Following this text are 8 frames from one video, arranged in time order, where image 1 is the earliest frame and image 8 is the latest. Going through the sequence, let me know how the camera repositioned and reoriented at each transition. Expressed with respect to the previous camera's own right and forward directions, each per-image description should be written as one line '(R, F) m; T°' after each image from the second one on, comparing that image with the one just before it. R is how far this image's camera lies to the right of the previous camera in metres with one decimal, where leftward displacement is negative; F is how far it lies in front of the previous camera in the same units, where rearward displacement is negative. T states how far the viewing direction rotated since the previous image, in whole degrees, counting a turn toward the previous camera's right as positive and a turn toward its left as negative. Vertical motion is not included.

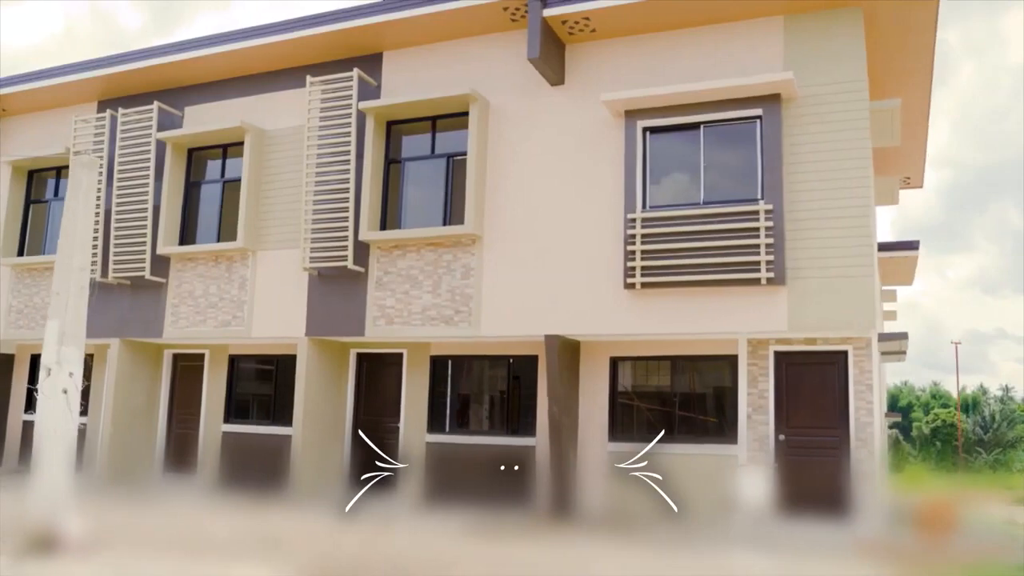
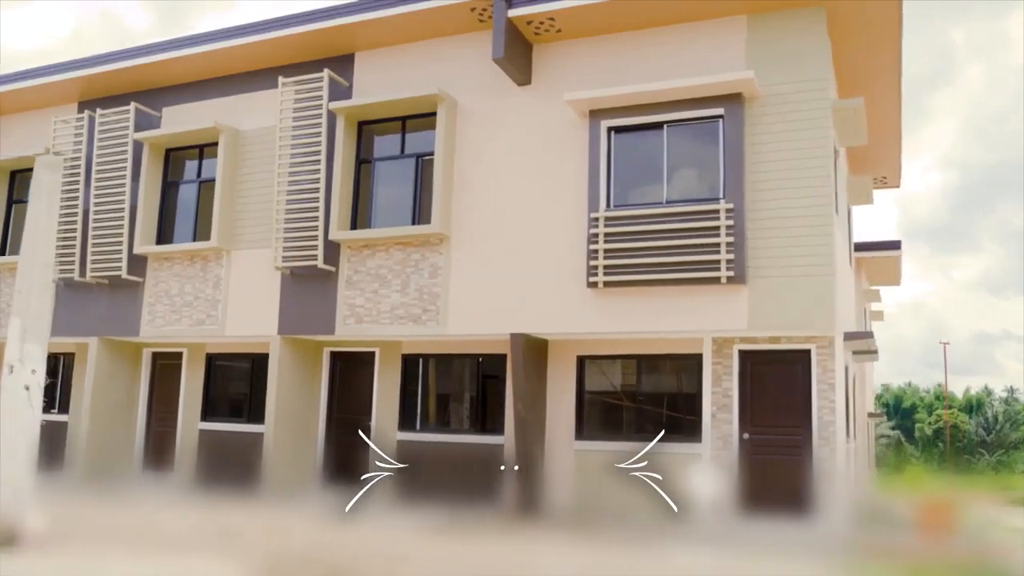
(+0.5, -0.1) m; -1°
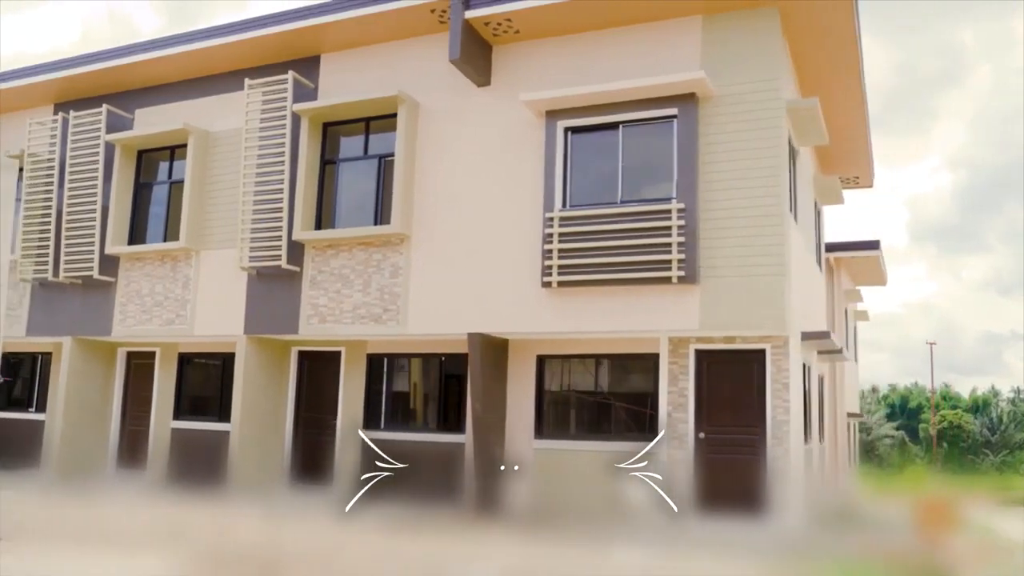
(+0.7, -0.1) m; -1°
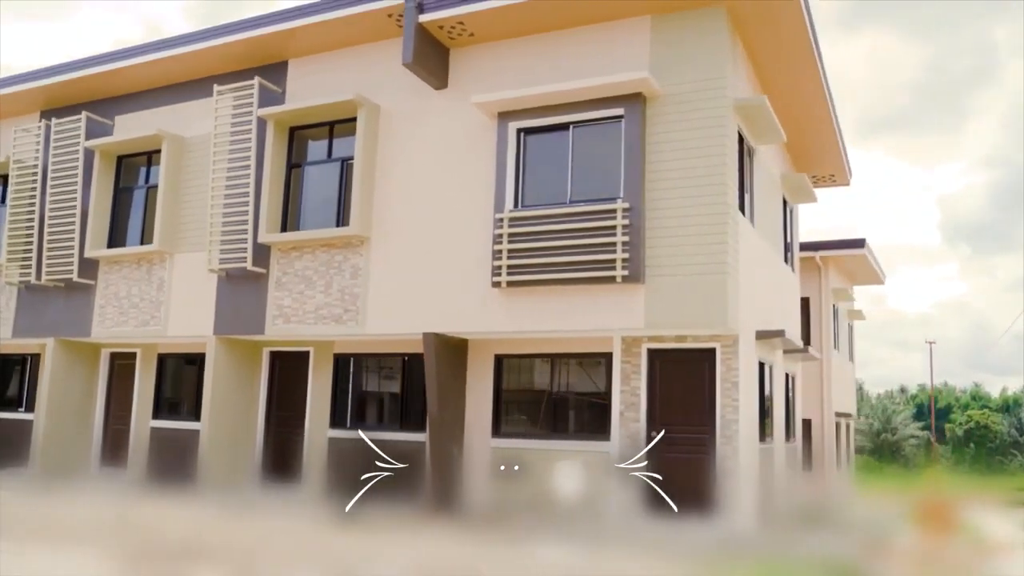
(+1.0, -0.1) m; -2°
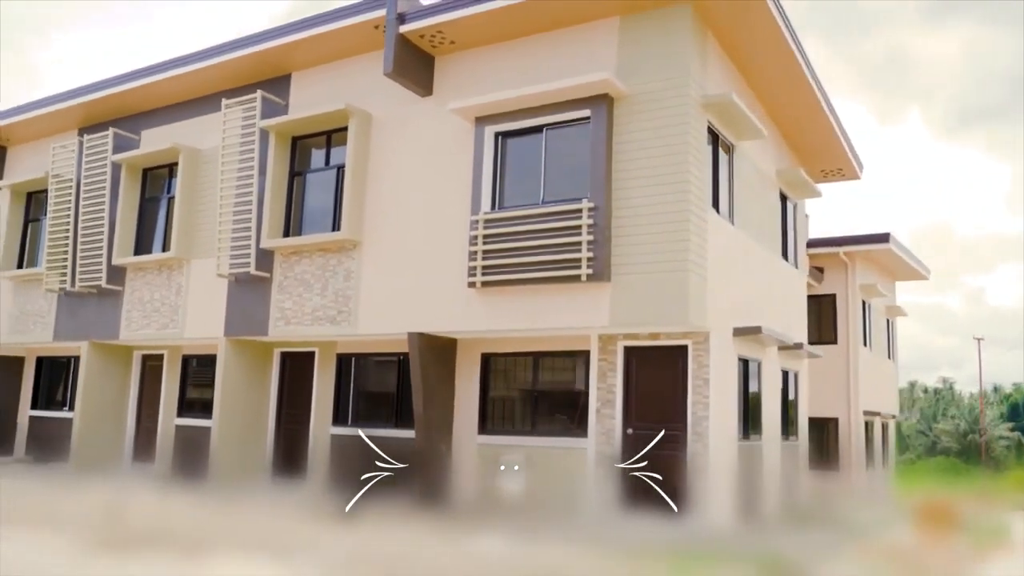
(+1.4, -0.2) m; -5°
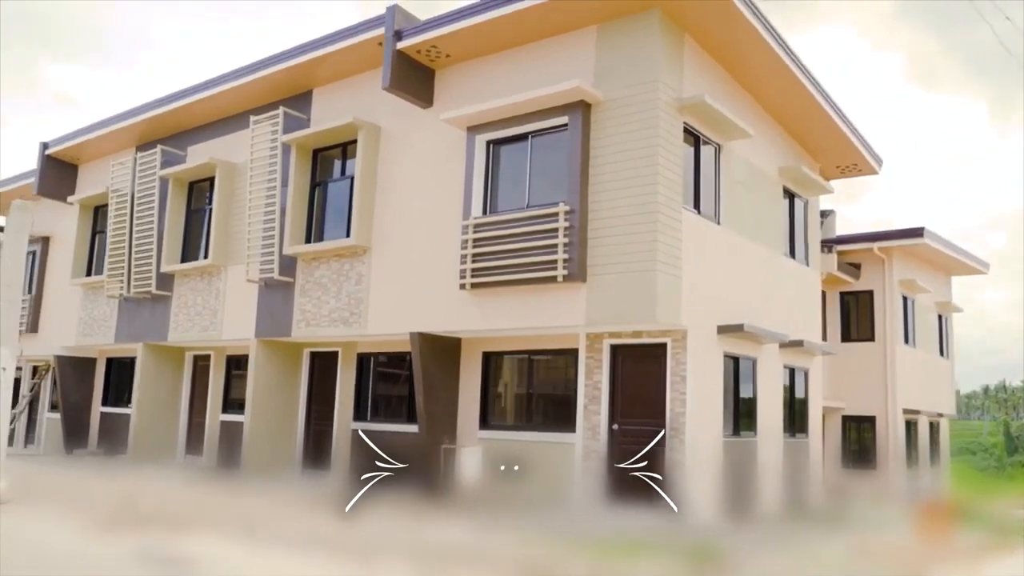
(+1.5, -0.4) m; -7°
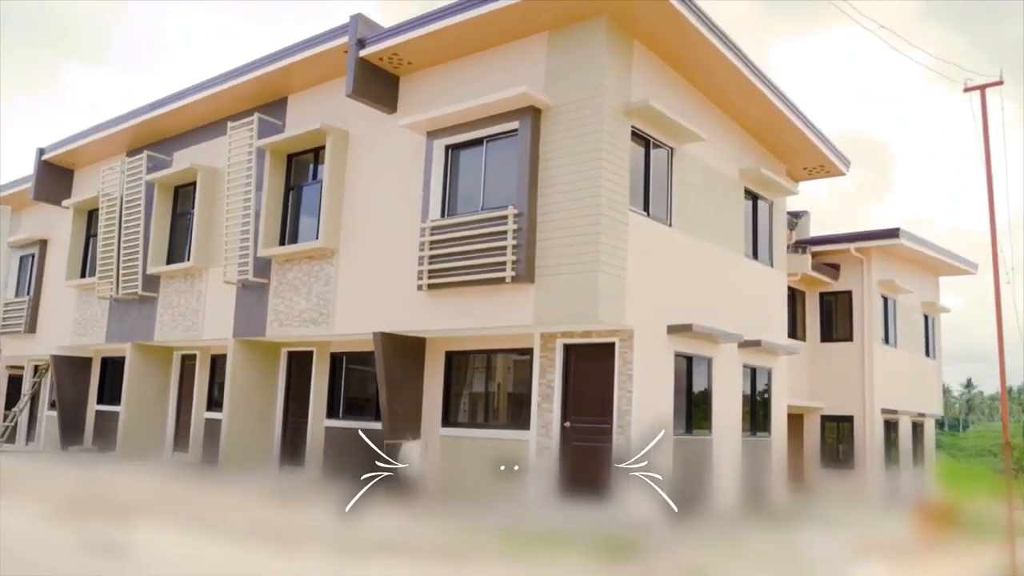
(+0.9, -0.3) m; -2°
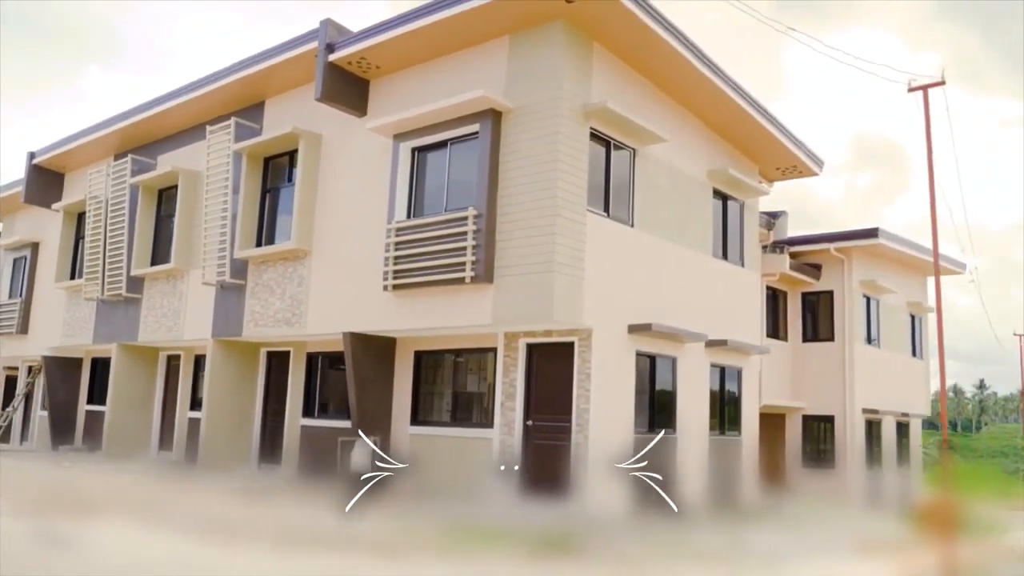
(+0.7, -0.1) m; -1°
